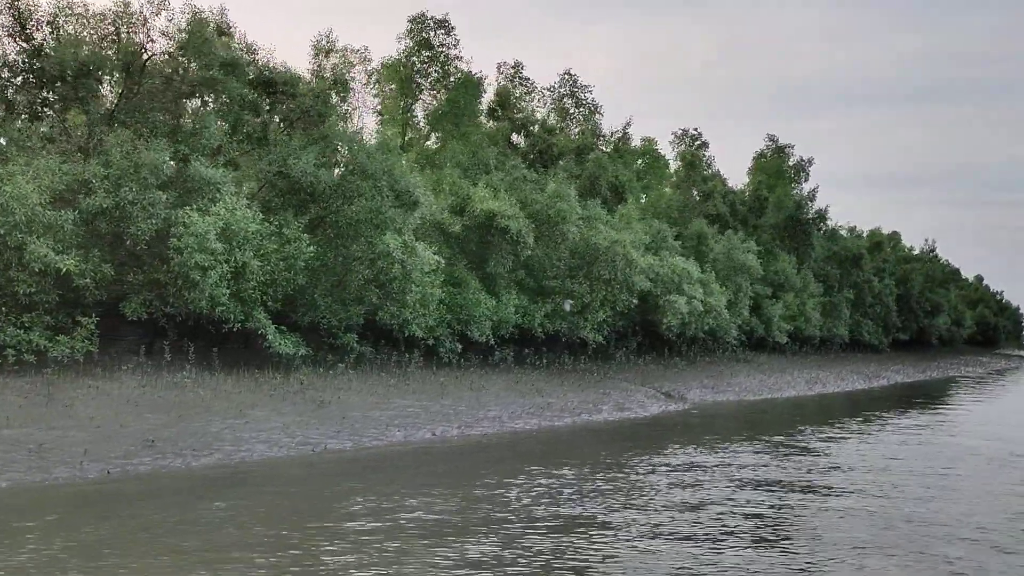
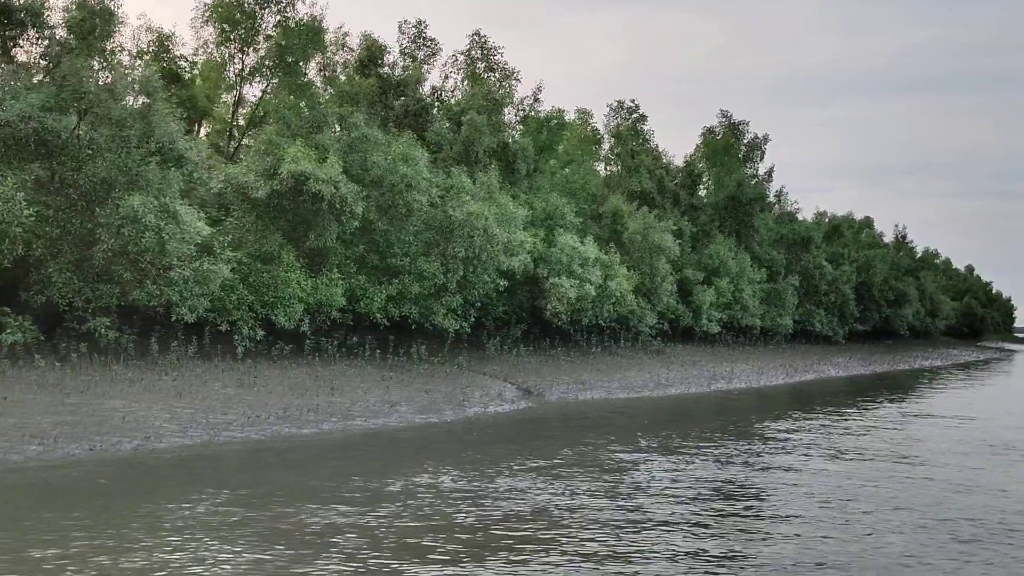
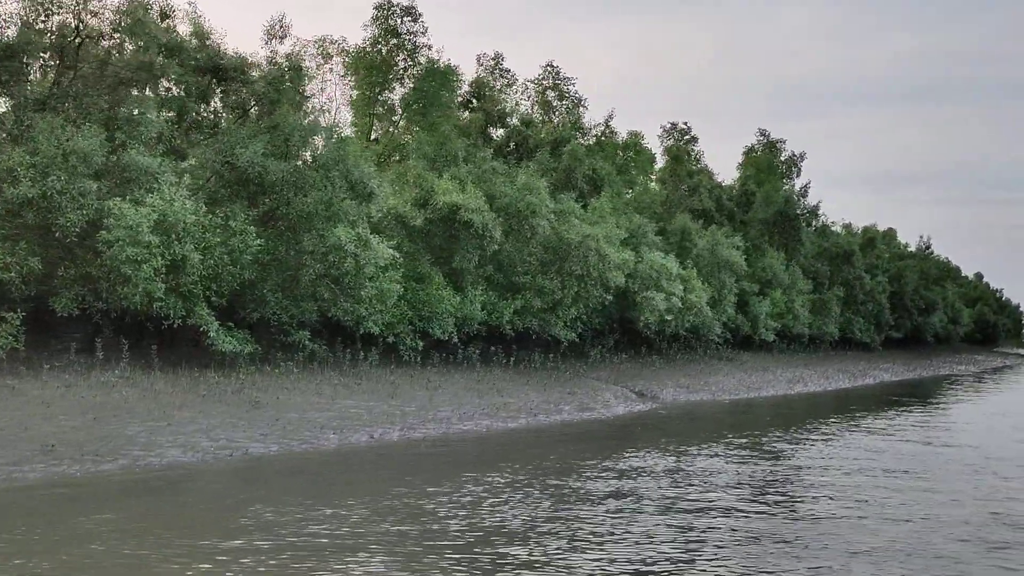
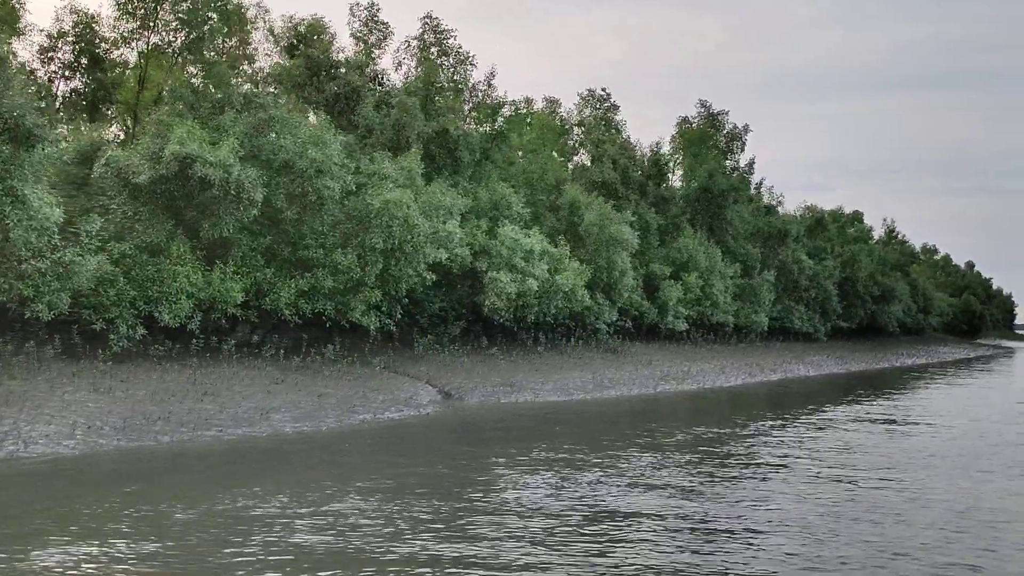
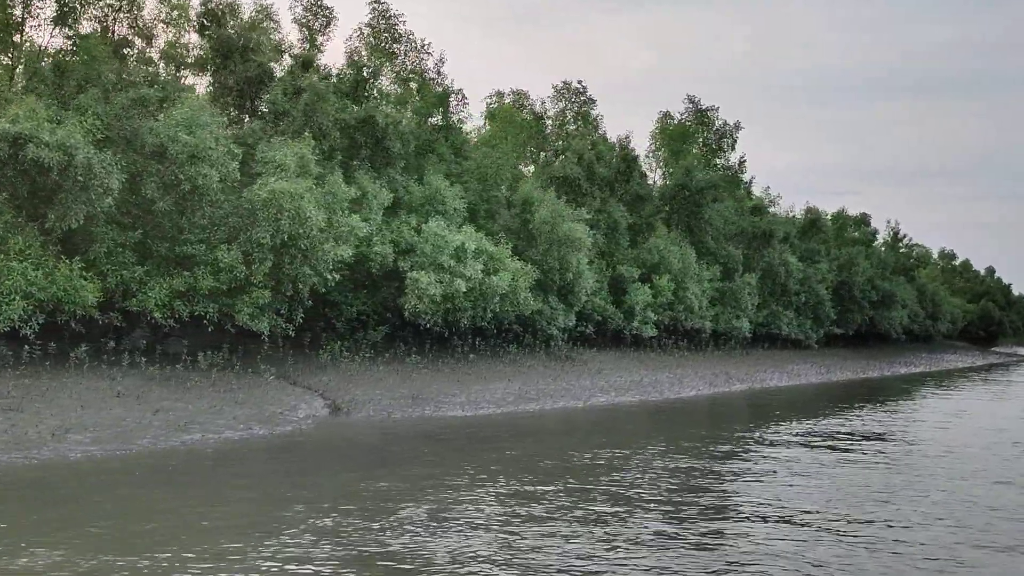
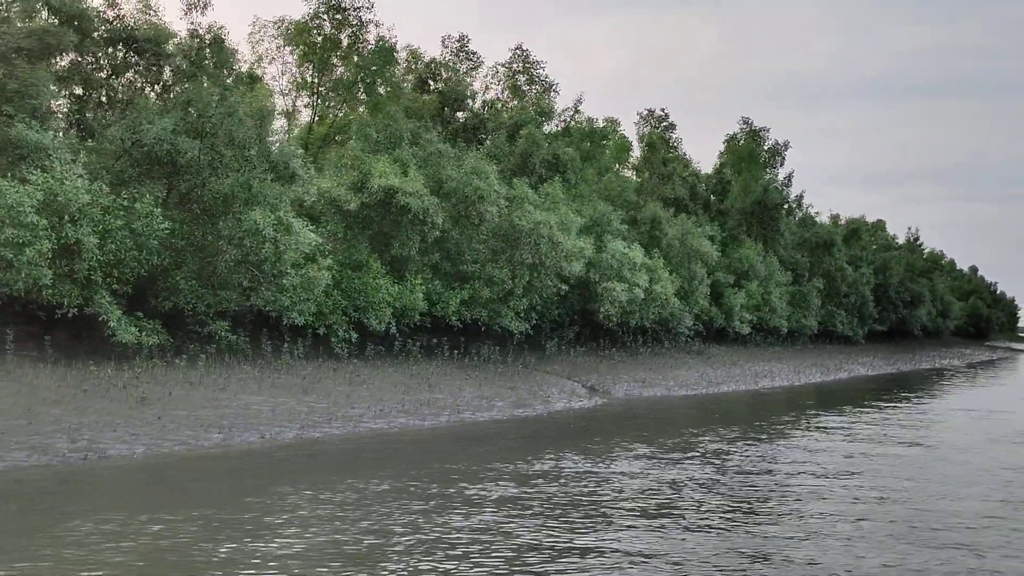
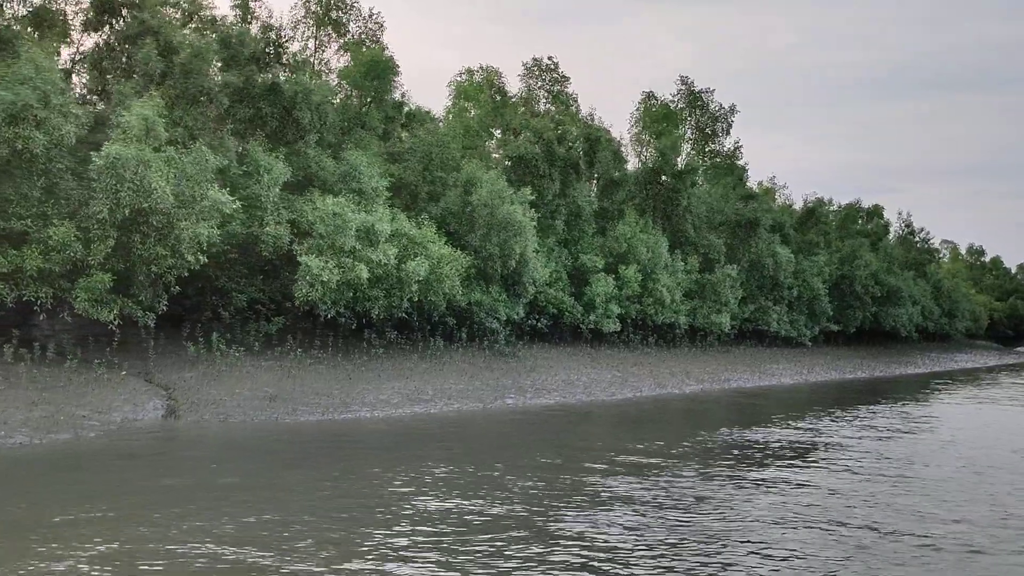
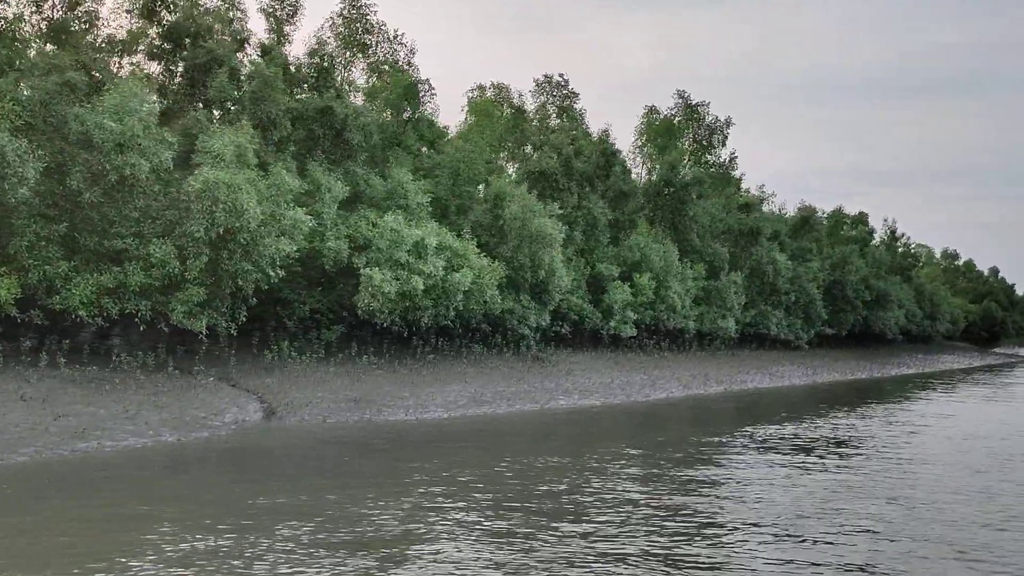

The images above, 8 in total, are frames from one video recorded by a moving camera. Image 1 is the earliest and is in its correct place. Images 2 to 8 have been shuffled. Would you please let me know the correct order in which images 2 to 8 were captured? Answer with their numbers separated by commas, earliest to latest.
3, 6, 2, 4, 5, 8, 7
